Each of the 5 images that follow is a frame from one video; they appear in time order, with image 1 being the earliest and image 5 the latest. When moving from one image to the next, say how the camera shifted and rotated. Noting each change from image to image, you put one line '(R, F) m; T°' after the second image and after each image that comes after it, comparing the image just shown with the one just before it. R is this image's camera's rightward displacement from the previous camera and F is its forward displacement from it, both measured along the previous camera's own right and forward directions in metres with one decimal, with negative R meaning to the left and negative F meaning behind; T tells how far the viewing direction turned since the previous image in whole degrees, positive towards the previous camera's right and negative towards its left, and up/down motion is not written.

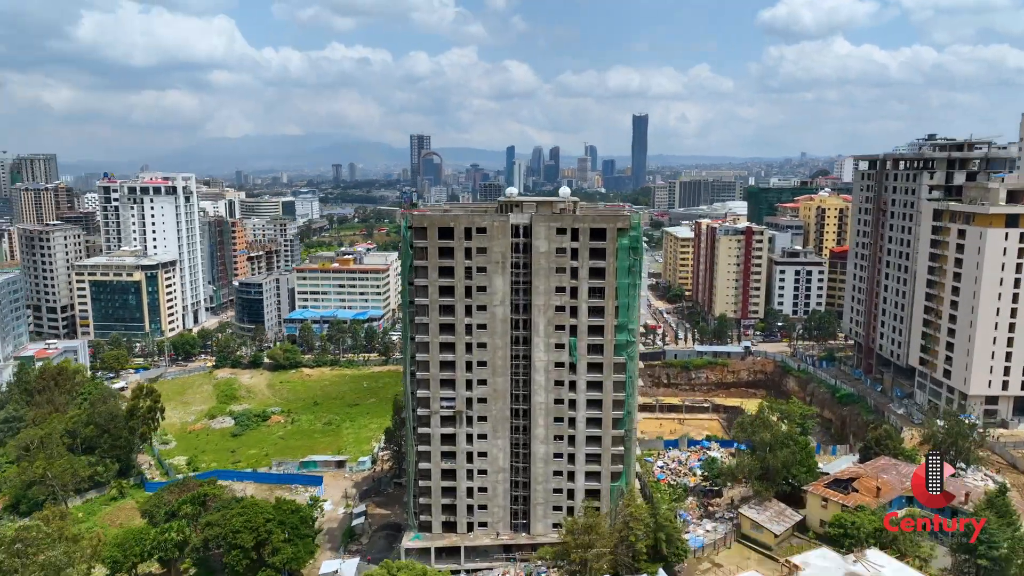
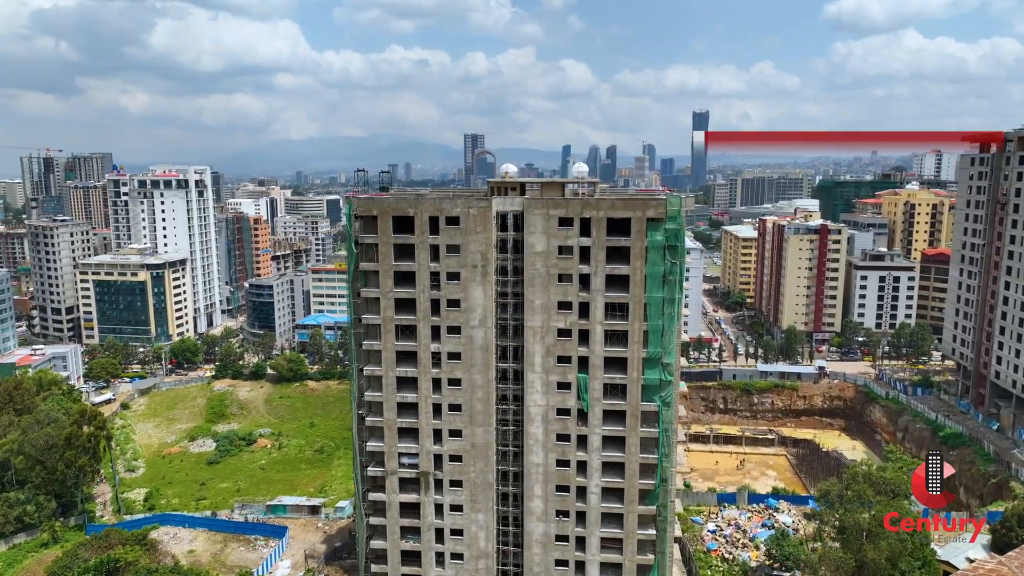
(+3.7, +14.5) m; -5°
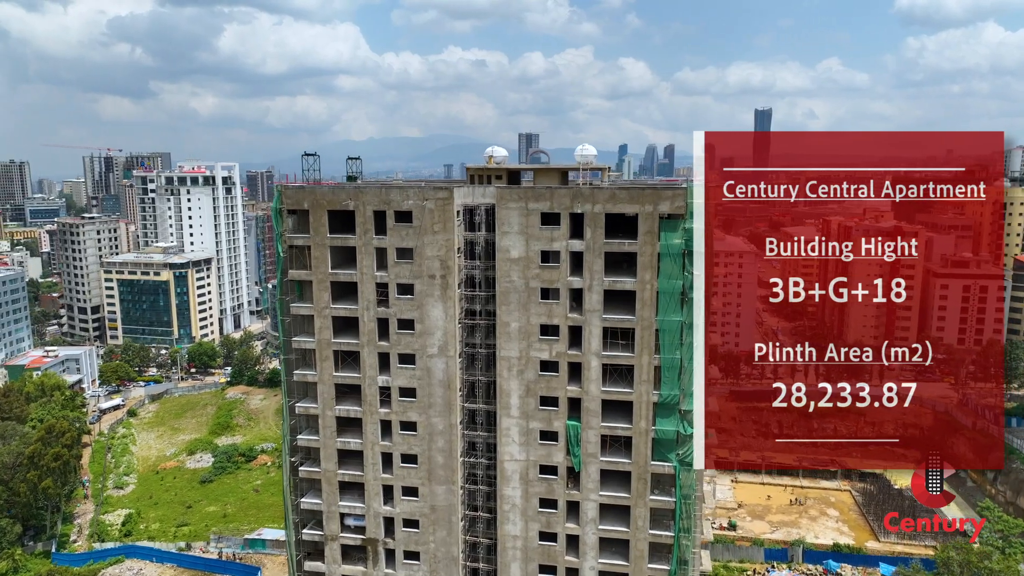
(+3.4, +8.5) m; -5°
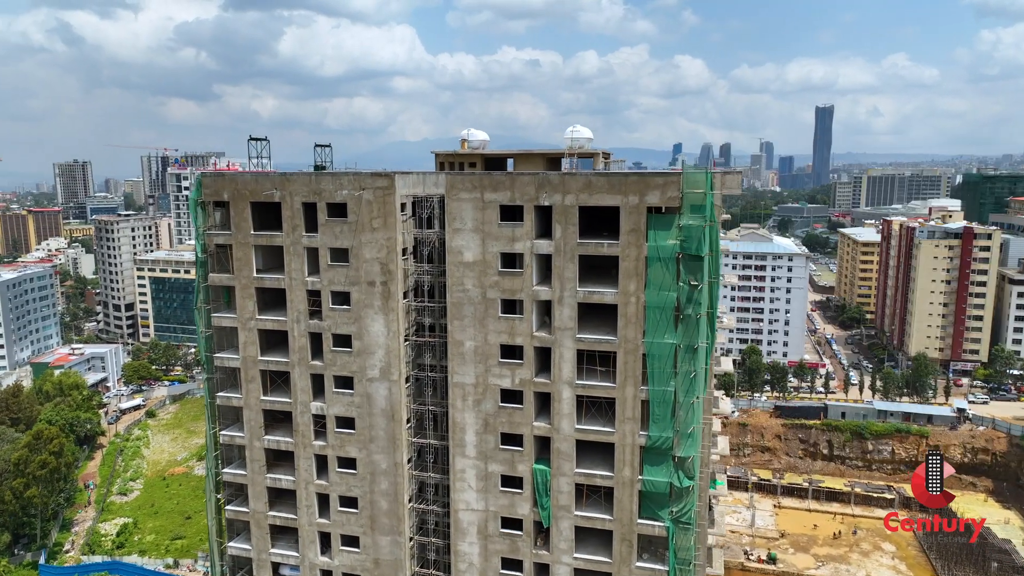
(+3.1, +5.1) m; -4°
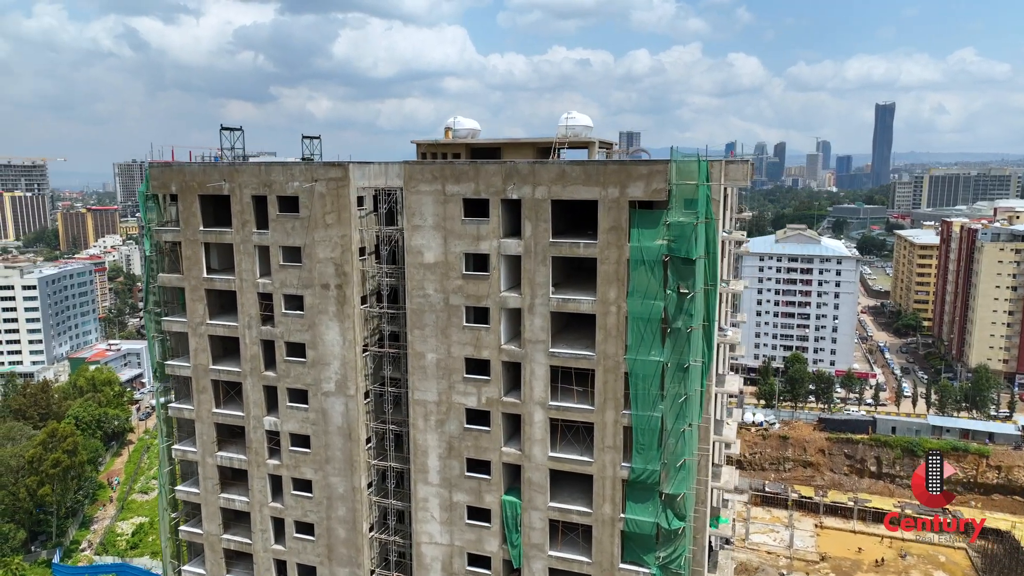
(+2.2, +2.7) m; -4°
